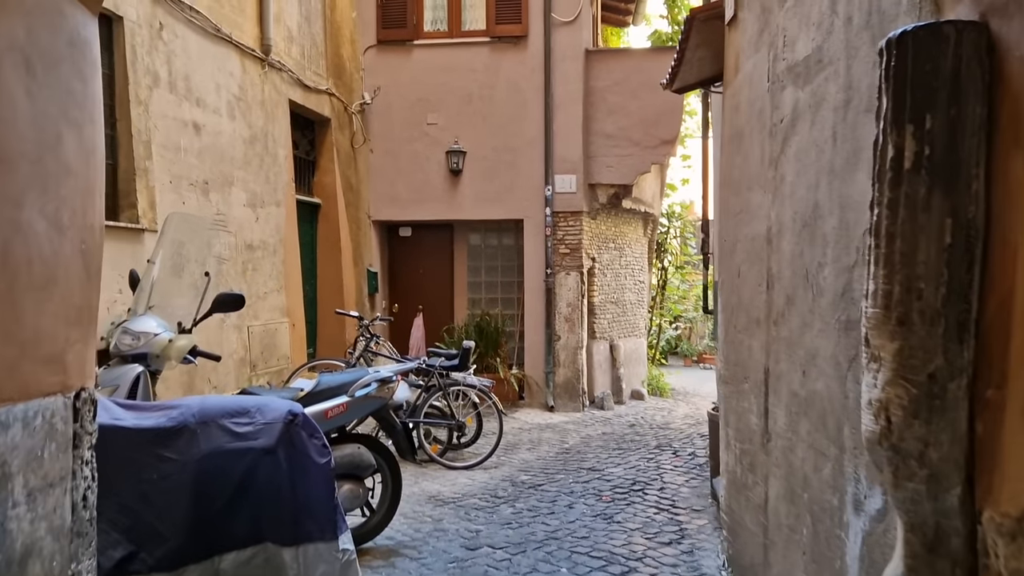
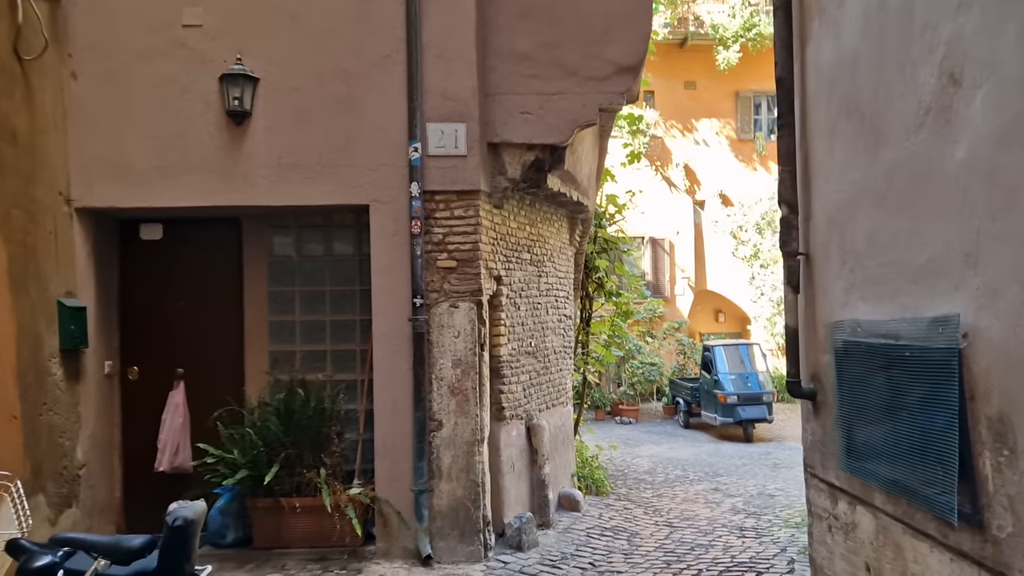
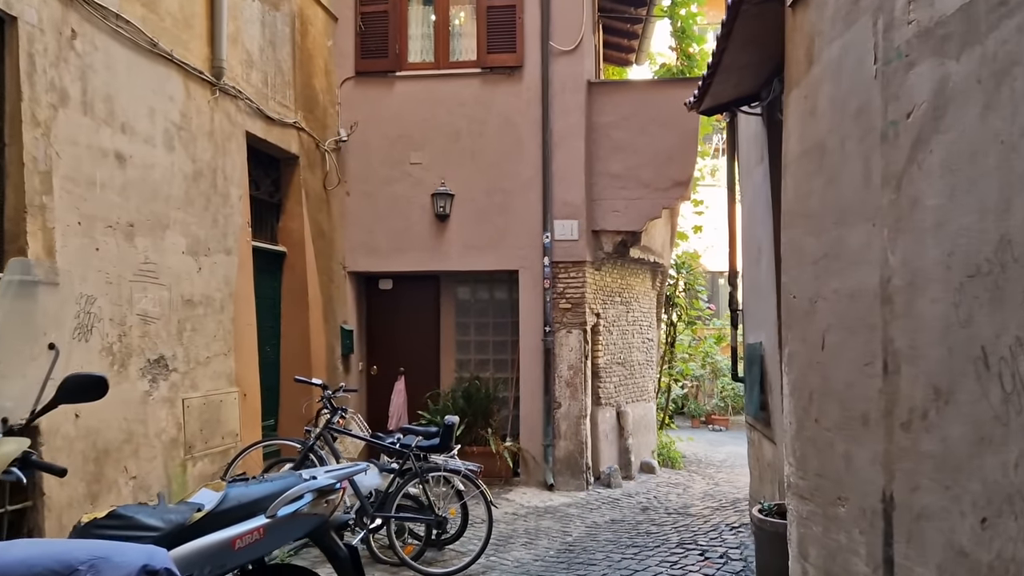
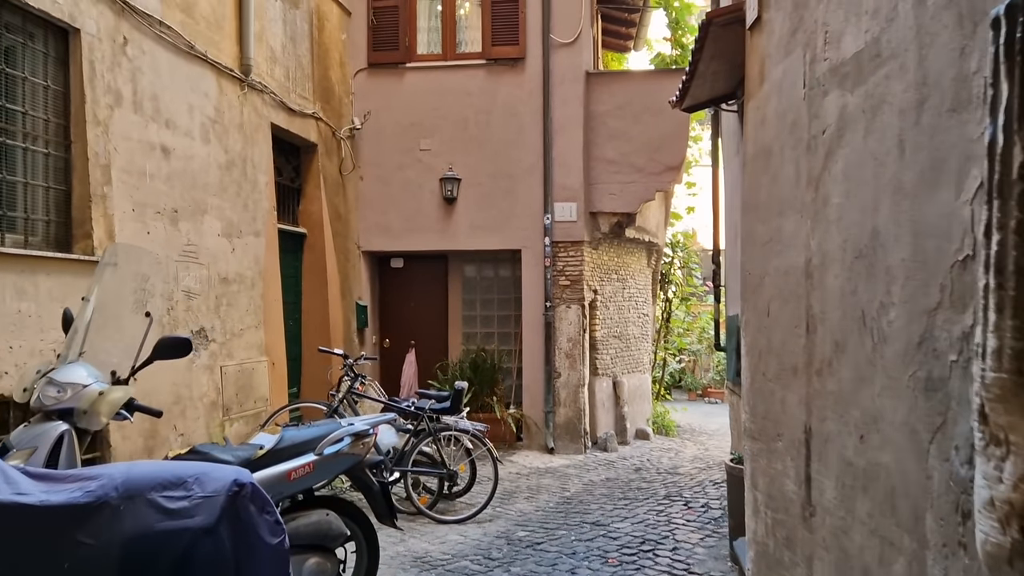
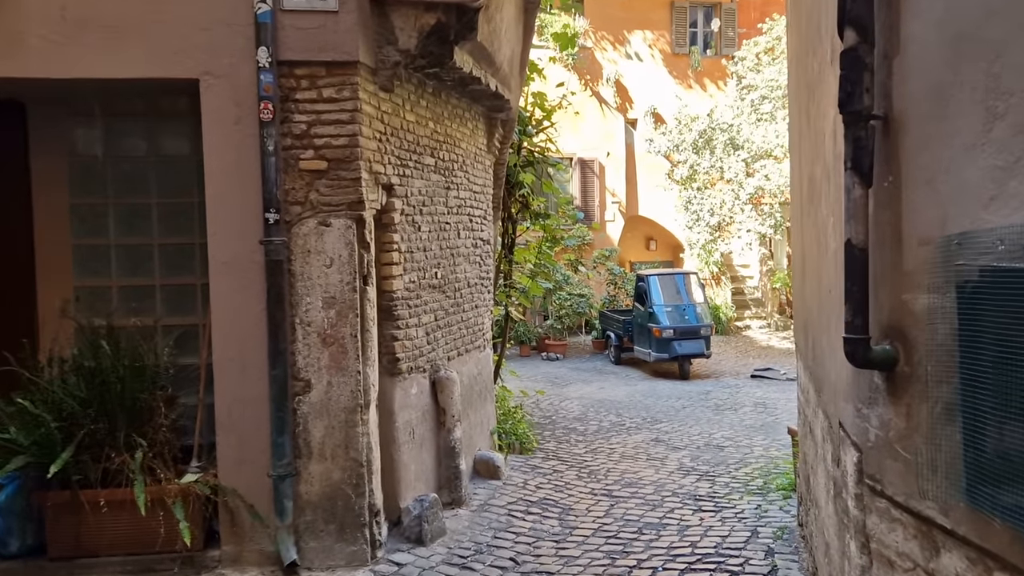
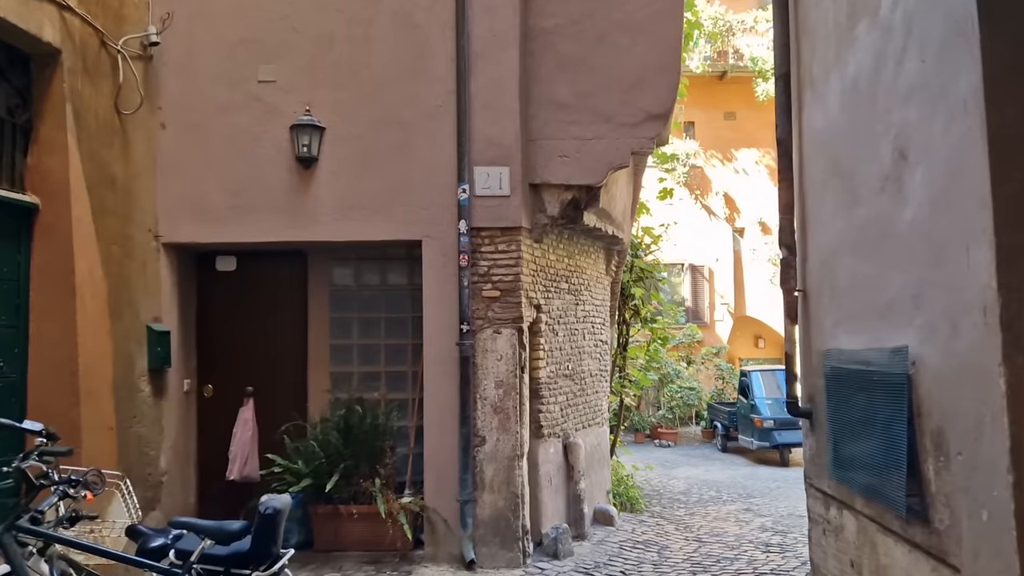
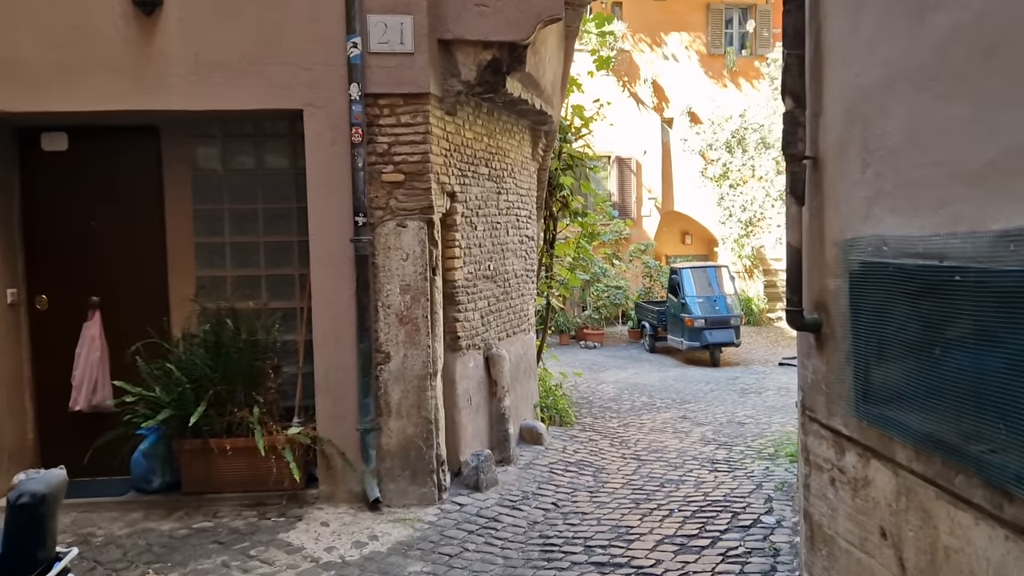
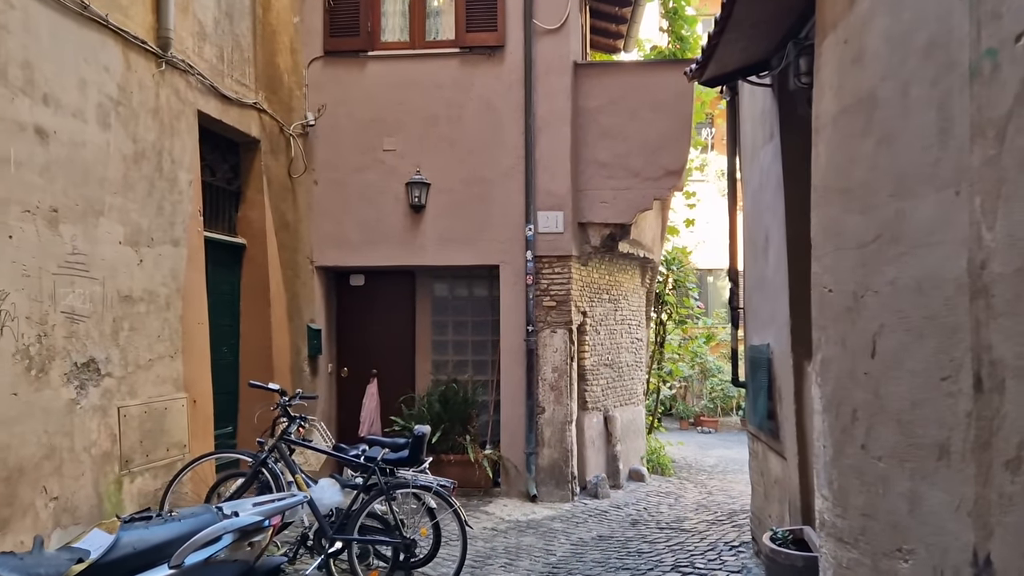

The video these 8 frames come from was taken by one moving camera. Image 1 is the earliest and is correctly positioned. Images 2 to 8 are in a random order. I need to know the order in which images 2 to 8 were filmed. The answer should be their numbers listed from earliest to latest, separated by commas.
4, 3, 8, 6, 2, 7, 5
